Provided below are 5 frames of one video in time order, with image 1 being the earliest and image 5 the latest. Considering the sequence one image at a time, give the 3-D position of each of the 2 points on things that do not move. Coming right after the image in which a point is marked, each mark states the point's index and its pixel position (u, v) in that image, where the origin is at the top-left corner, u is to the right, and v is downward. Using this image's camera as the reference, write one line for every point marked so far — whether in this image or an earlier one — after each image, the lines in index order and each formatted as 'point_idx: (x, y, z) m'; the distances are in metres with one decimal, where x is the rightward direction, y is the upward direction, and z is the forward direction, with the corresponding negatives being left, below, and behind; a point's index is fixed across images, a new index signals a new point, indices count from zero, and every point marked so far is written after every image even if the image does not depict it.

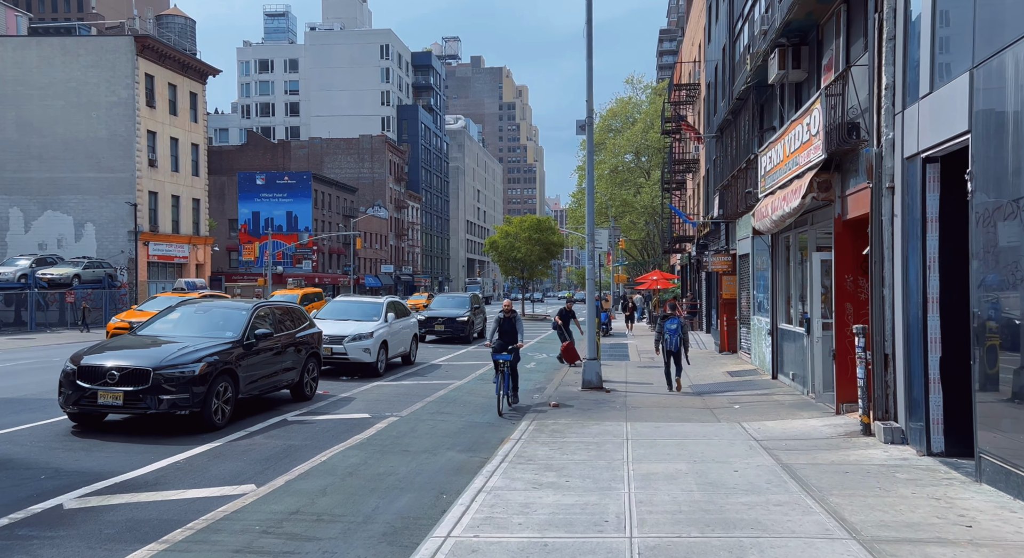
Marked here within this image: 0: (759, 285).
0: (+5.1, -0.1, +19.3) m
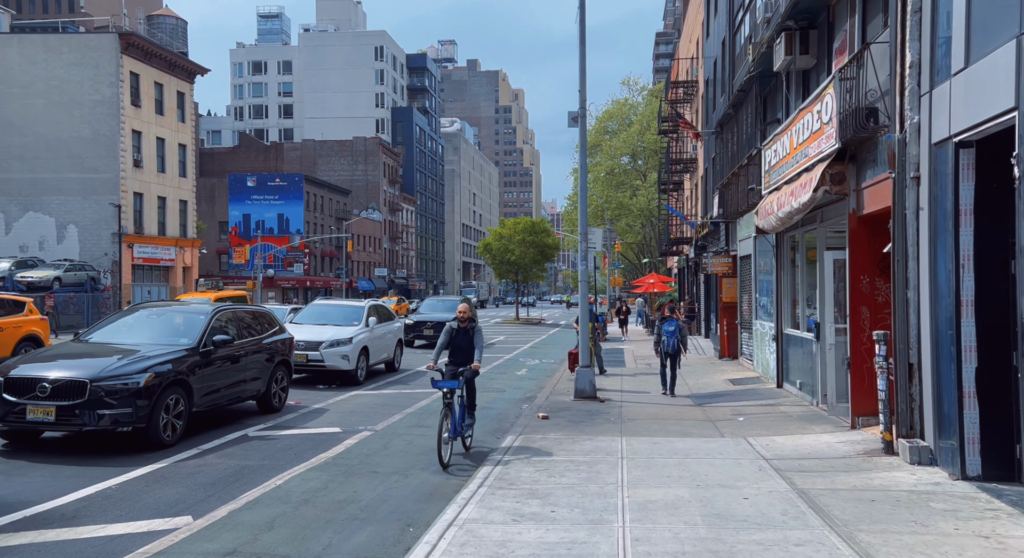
0: (+4.9, -0.2, +18.2) m
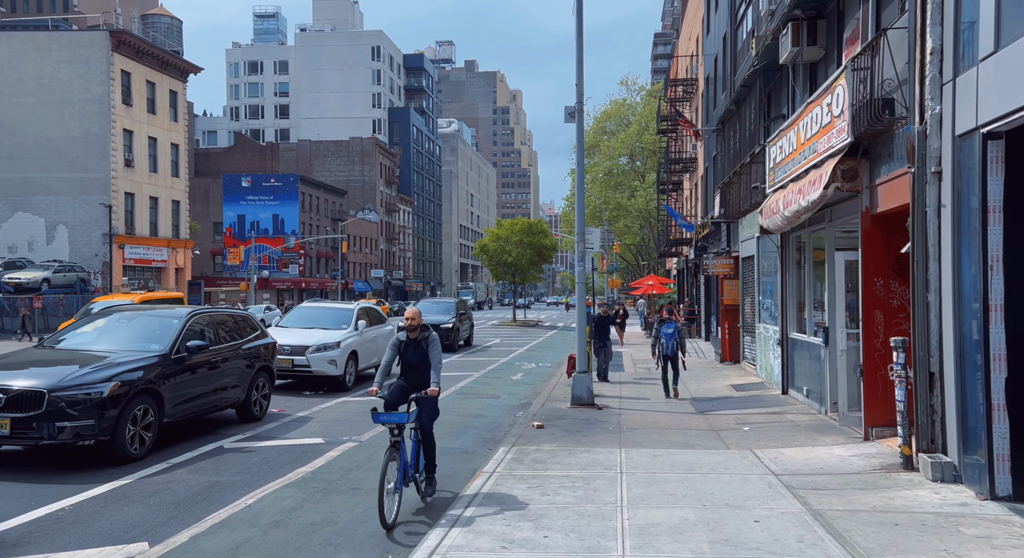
0: (+4.8, -0.2, +17.6) m
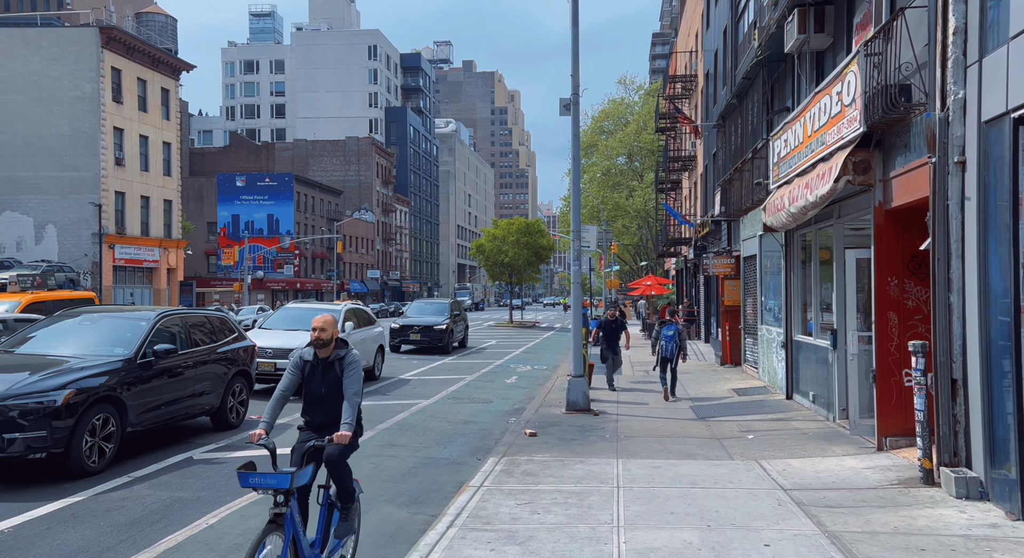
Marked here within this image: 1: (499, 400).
0: (+4.7, -0.2, +17.0) m
1: (-0.2, -2.2, +16.6) m
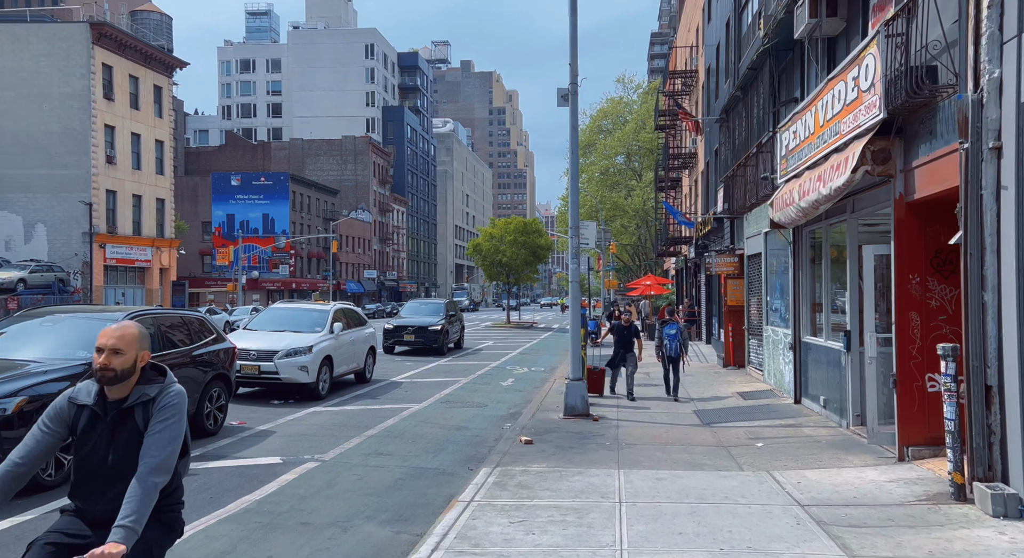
0: (+4.6, -0.2, +16.3) m
1: (-0.3, -2.2, +16.0) m
